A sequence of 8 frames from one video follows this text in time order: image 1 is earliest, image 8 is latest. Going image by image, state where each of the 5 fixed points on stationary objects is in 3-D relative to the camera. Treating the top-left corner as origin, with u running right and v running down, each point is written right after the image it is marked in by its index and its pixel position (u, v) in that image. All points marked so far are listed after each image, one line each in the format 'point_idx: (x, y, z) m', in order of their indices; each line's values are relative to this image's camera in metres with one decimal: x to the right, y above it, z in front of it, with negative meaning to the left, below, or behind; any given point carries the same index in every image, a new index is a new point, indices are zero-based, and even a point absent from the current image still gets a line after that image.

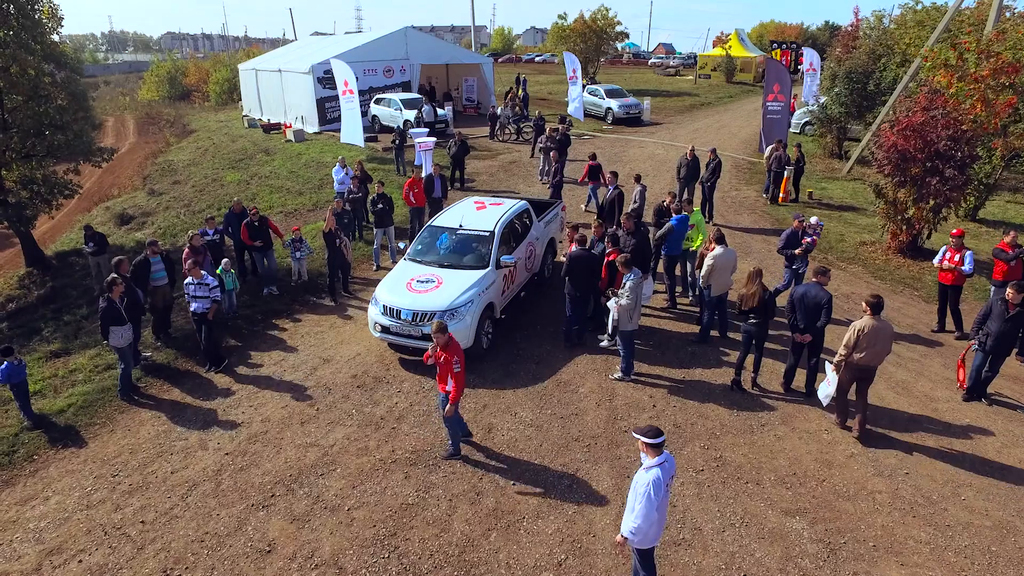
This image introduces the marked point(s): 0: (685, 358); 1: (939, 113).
0: (+2.3, -0.9, +8.7) m
1: (+7.0, +2.8, +11.0) m
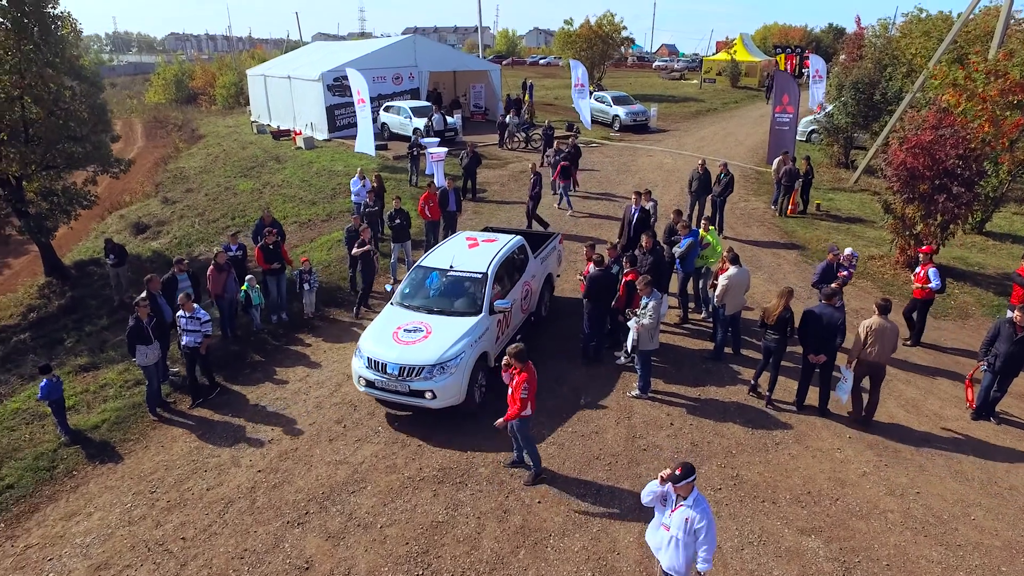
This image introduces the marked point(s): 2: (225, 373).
0: (+2.5, -1.1, +9.0) m
1: (+7.3, +2.6, +11.3) m
2: (-4.1, -1.2, +9.7) m
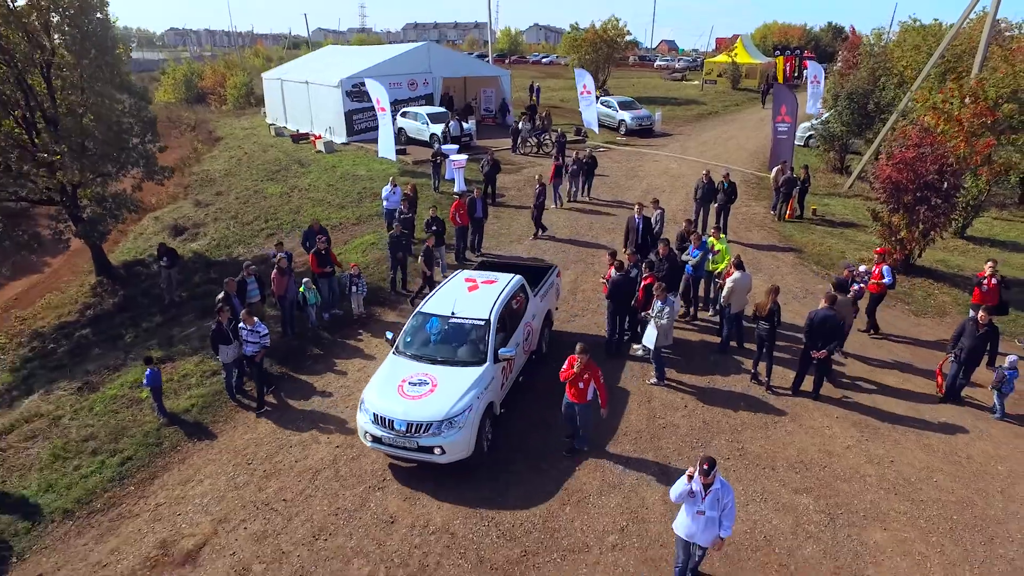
0: (+3.0, -1.2, +10.3) m
1: (+7.8, +2.5, +12.6) m
2: (-3.6, -1.2, +11.0) m
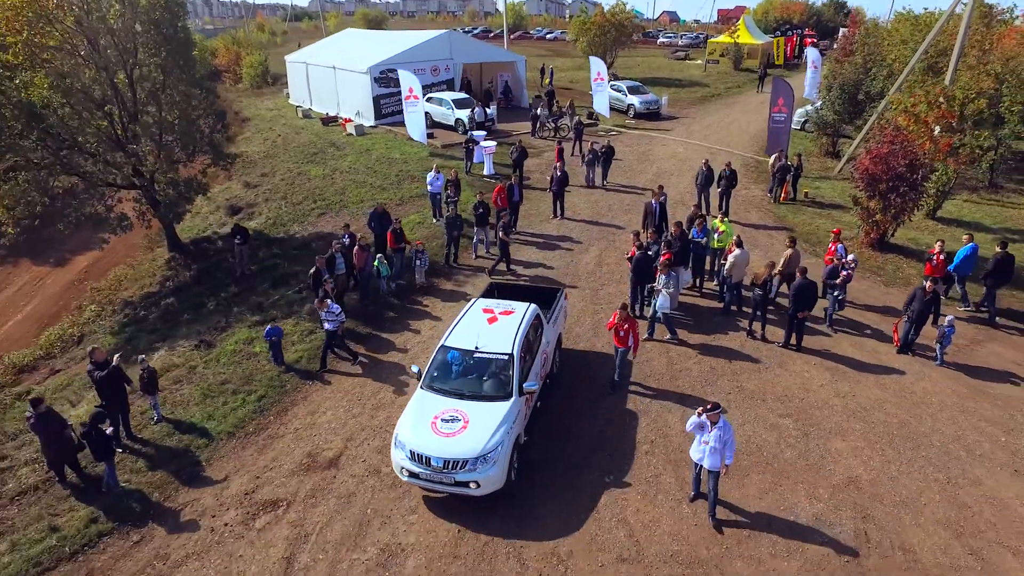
0: (+3.8, -0.7, +12.7) m
1: (+8.6, +3.1, +14.9) m
2: (-2.8, -0.7, +13.4) m
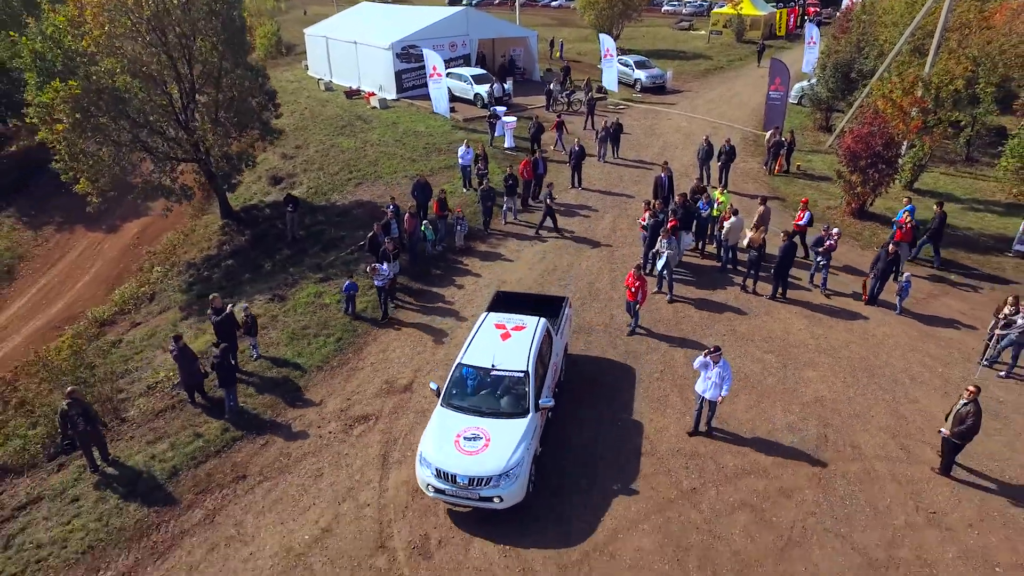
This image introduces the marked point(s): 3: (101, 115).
0: (+4.5, +0.1, +15.0) m
1: (+9.3, +4.0, +17.0) m
2: (-2.1, +0.2, +15.7) m
3: (-11.3, +4.8, +18.5) m
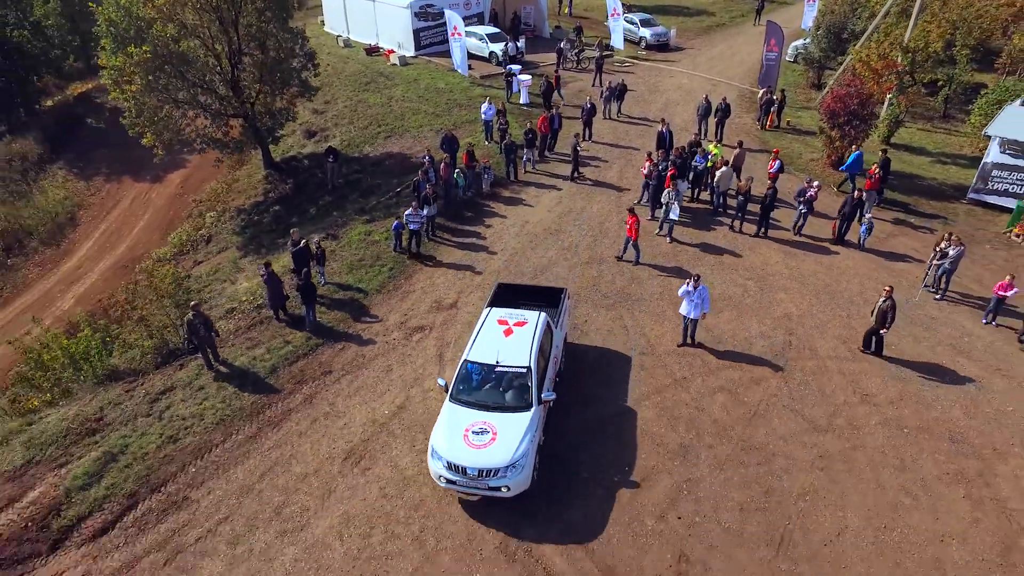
0: (+5.1, +1.7, +17.6) m
1: (+9.8, +5.7, +19.2) m
2: (-1.5, +1.8, +18.3) m
3: (-10.7, +6.6, +20.7) m
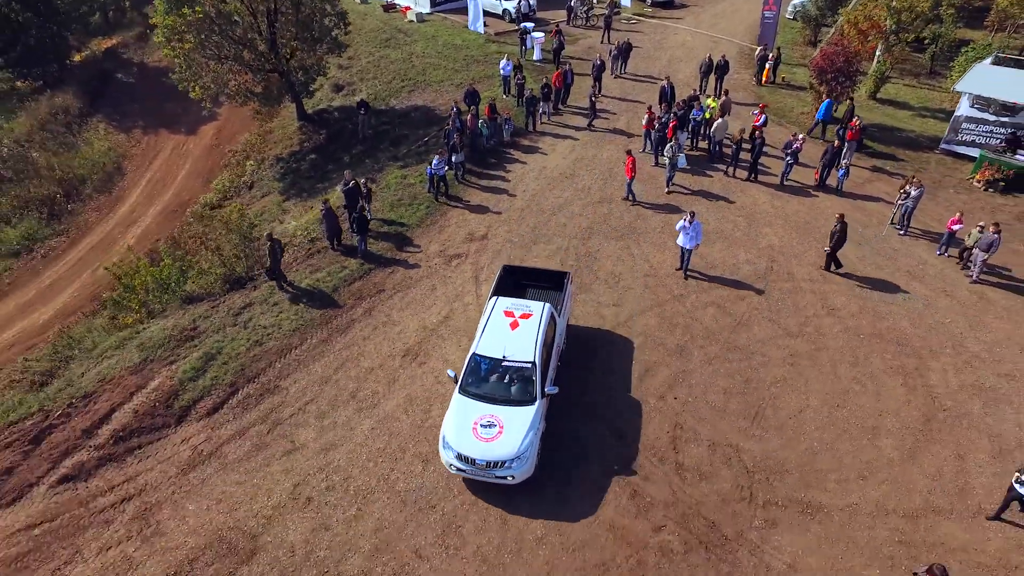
0: (+5.7, +3.5, +19.8) m
1: (+10.4, +7.6, +21.2) m
2: (-0.9, +3.7, +20.5) m
3: (-10.1, +8.6, +22.7) m
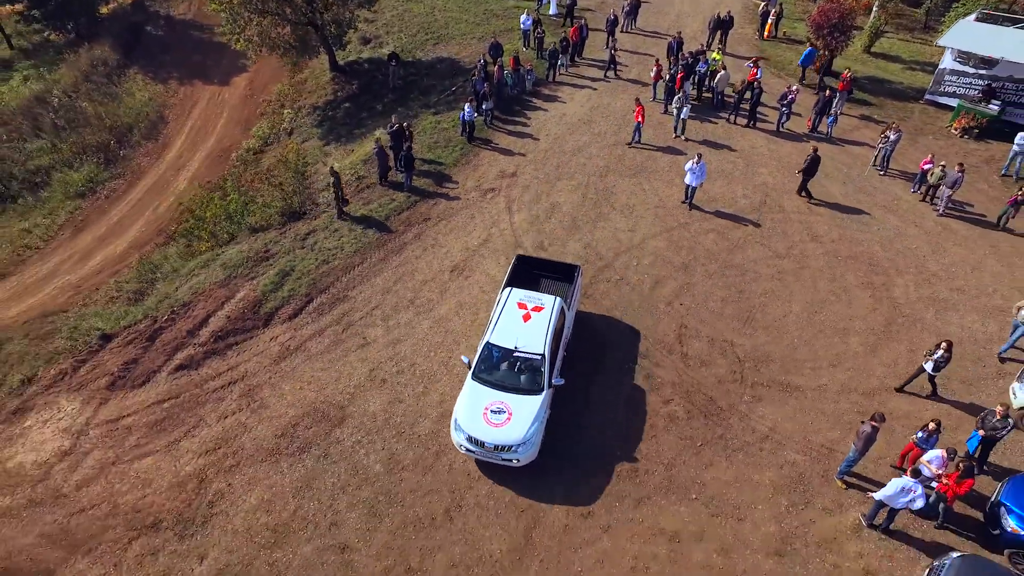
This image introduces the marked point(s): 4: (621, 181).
0: (+6.4, +5.6, +22.0) m
1: (+11.2, +9.8, +23.2) m
2: (-0.2, +5.8, +22.7) m
3: (-9.3, +11.0, +24.6) m
4: (+3.1, +3.1, +19.1) m
